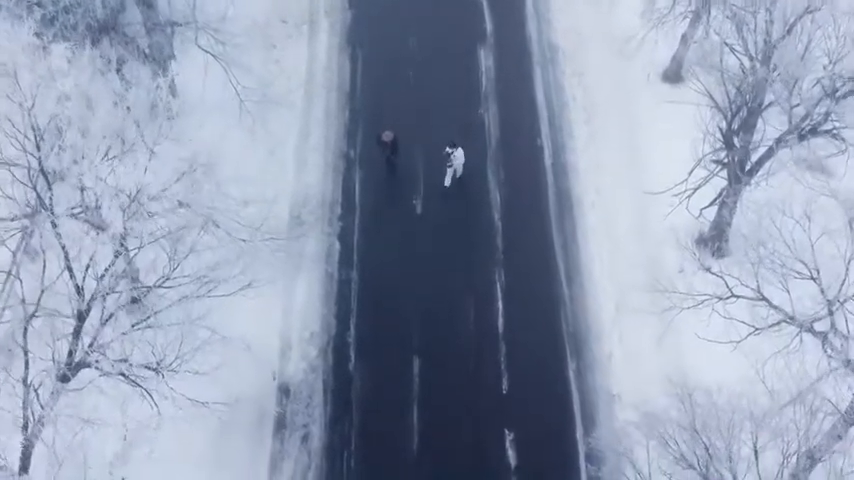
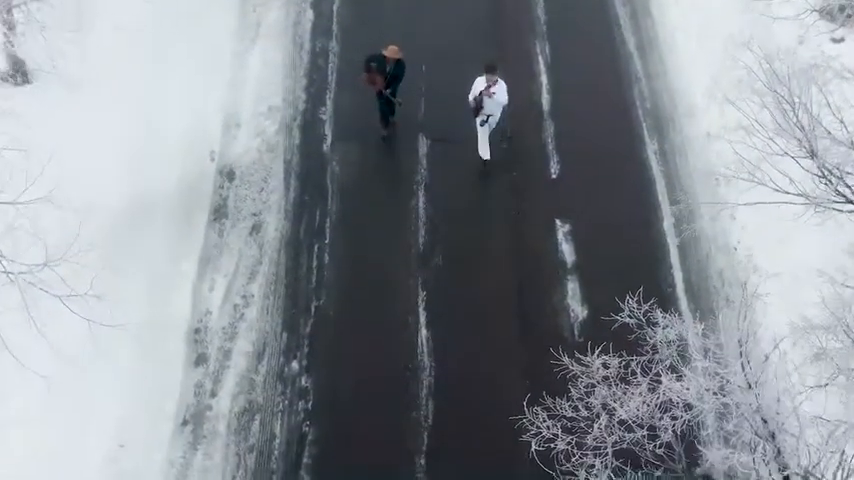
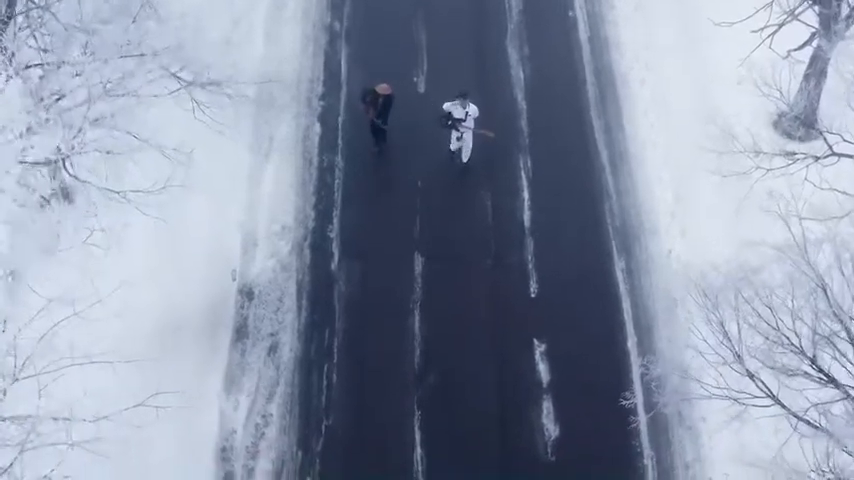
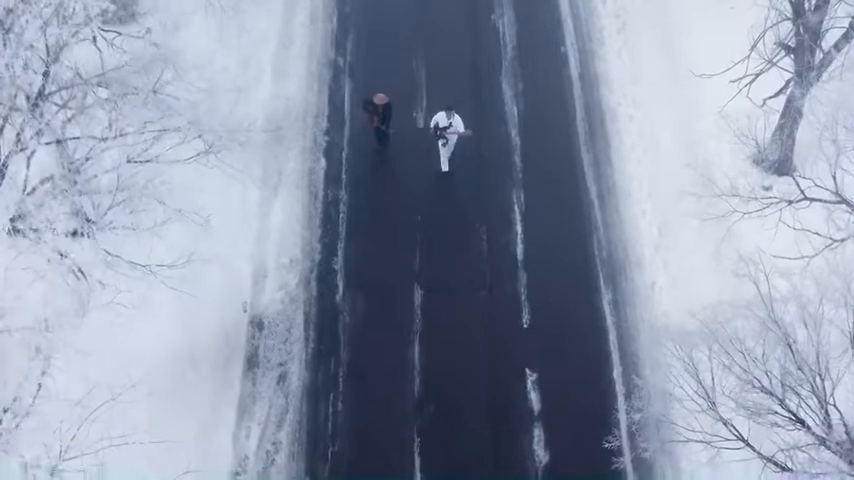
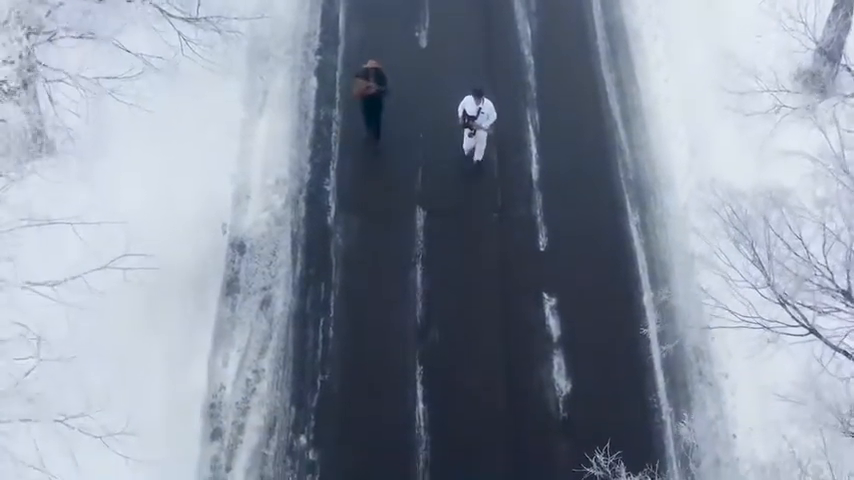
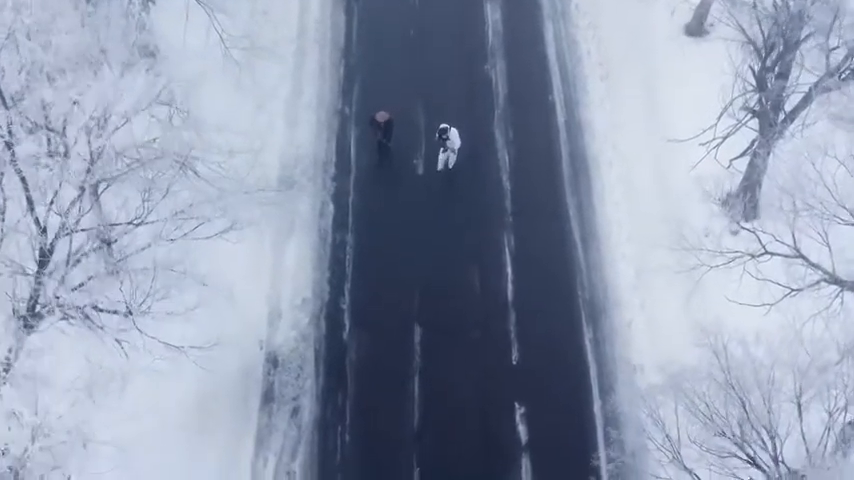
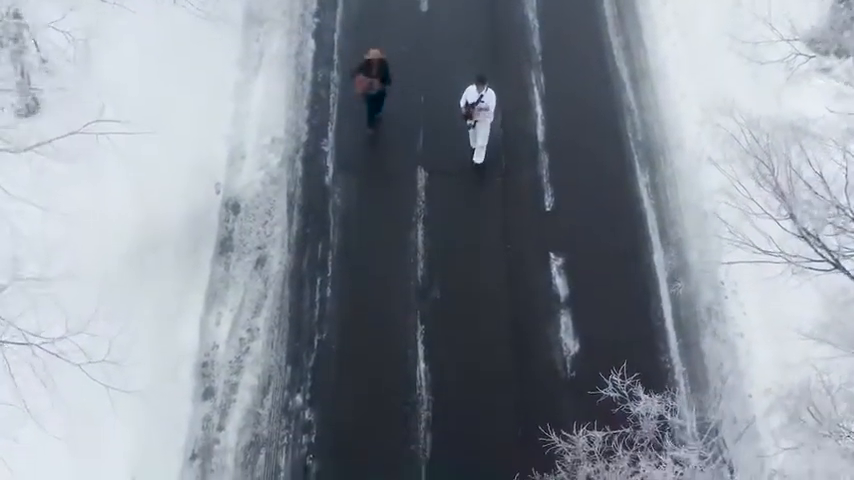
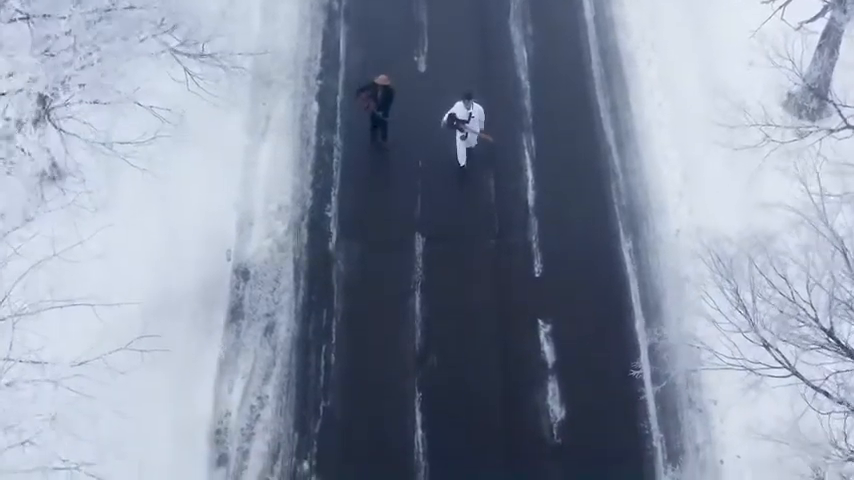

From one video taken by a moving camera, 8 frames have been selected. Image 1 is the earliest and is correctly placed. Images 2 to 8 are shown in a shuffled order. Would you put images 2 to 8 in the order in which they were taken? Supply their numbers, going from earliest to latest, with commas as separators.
6, 4, 3, 8, 5, 7, 2
